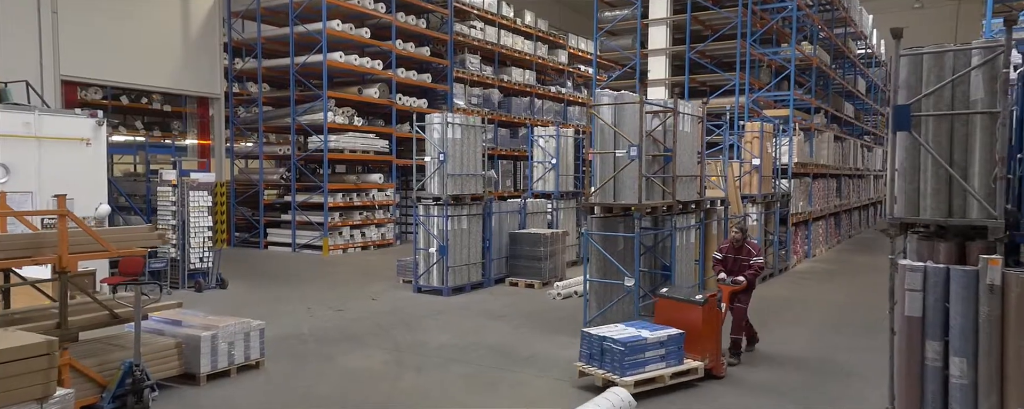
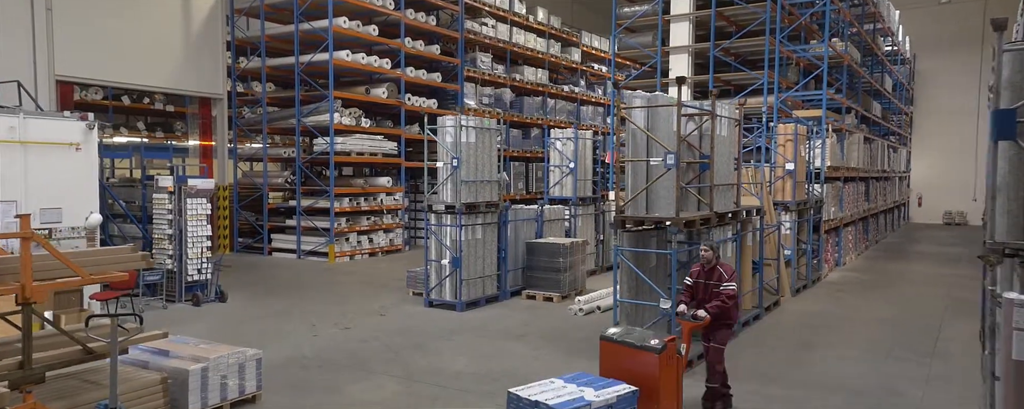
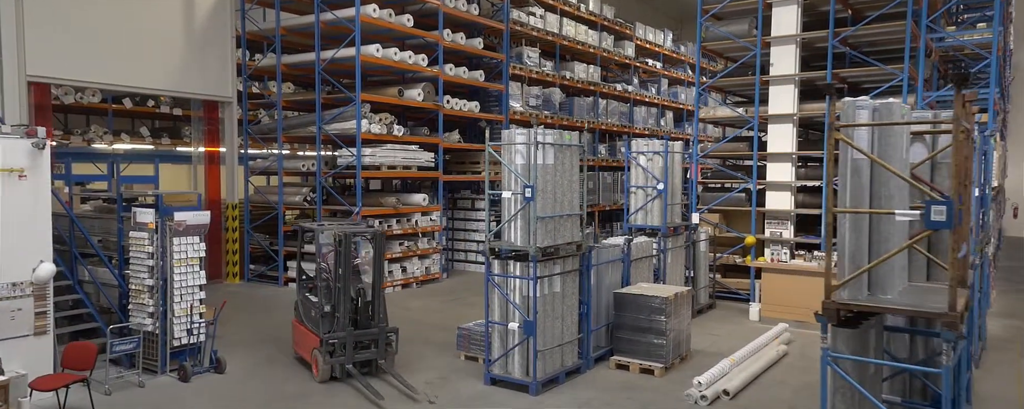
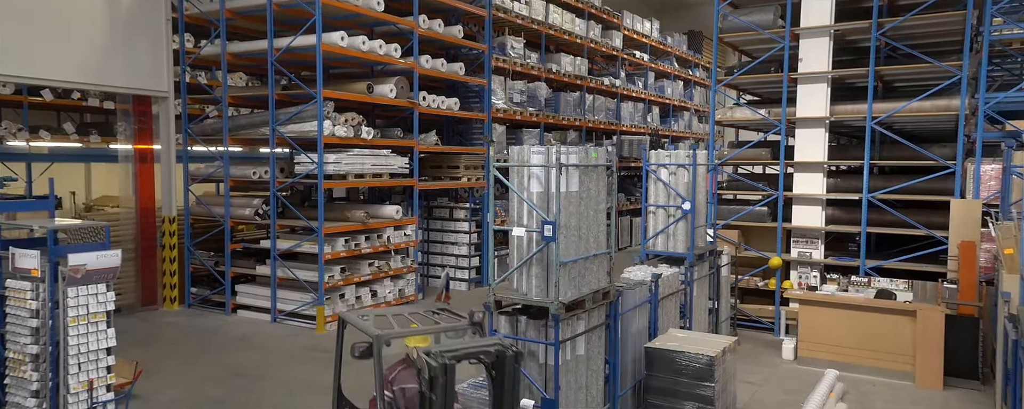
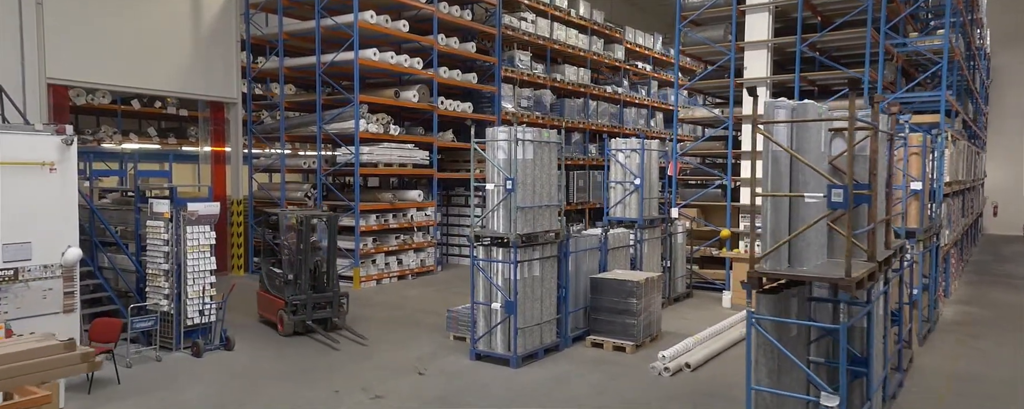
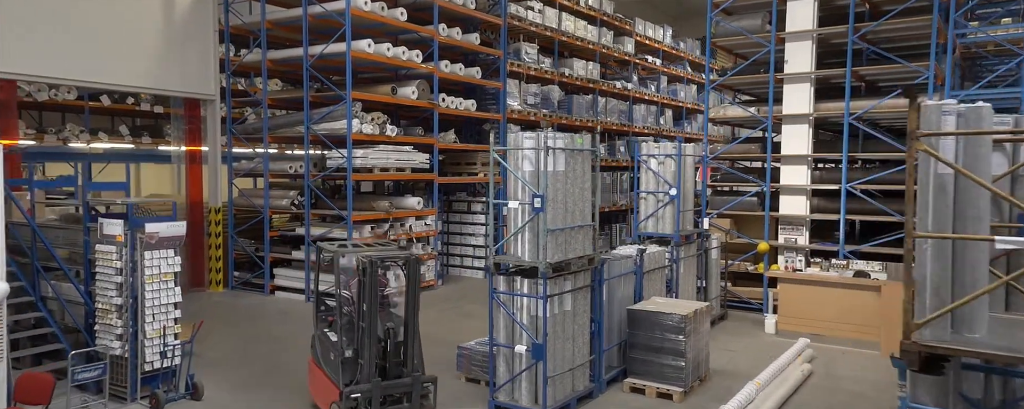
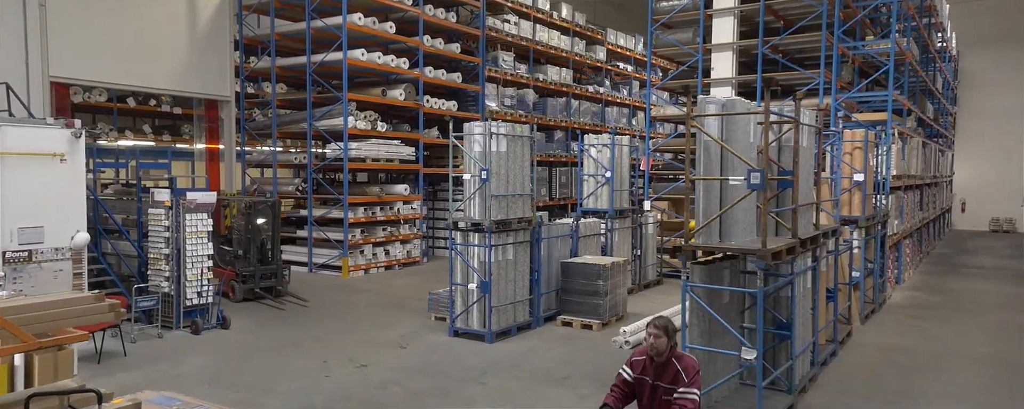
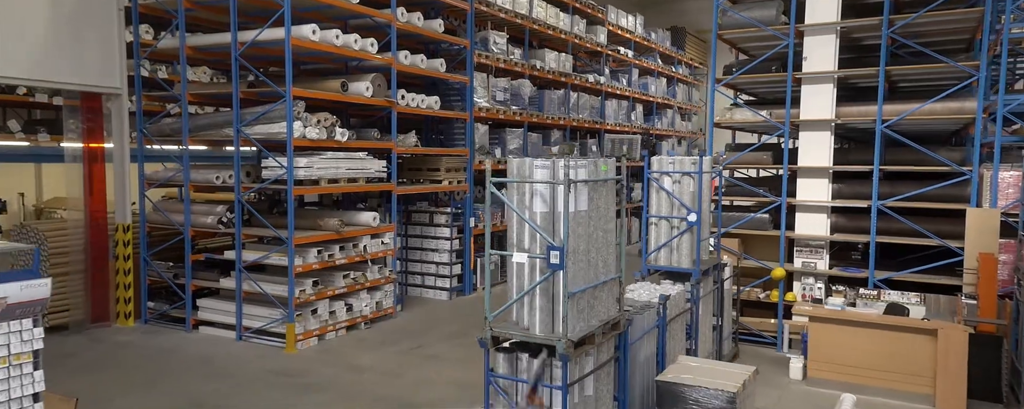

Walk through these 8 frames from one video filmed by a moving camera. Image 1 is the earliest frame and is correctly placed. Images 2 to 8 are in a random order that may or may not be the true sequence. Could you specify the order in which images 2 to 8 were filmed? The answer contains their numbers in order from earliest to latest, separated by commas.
2, 7, 5, 3, 6, 4, 8
